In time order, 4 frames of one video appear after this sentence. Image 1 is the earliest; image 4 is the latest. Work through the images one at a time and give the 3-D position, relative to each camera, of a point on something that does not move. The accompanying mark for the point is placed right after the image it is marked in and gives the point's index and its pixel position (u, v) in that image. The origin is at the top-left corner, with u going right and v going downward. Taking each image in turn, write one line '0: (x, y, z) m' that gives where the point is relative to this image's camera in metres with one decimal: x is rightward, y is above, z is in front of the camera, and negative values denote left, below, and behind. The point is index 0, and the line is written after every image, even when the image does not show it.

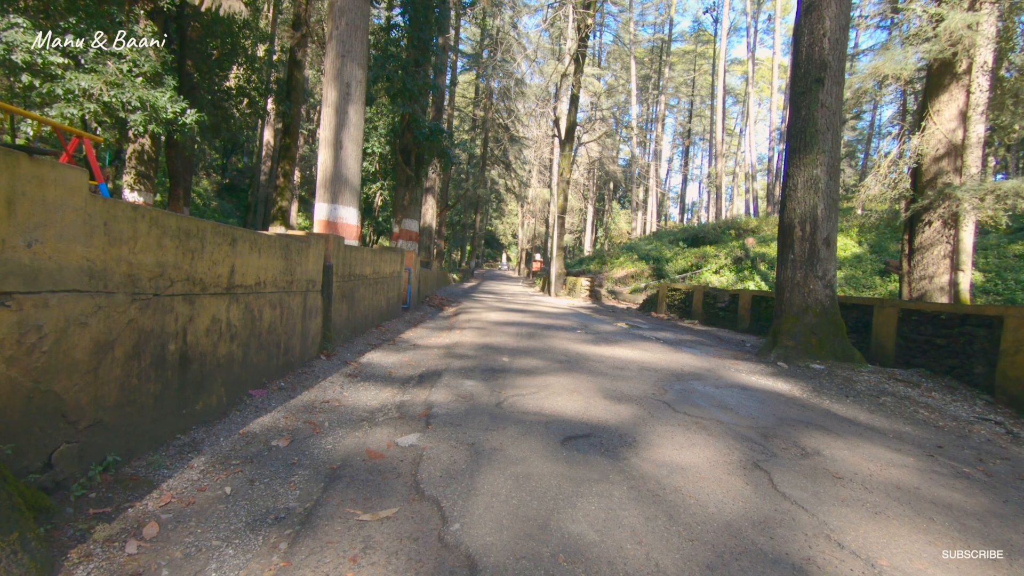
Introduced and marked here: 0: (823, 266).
0: (+5.1, +0.4, +8.8) m
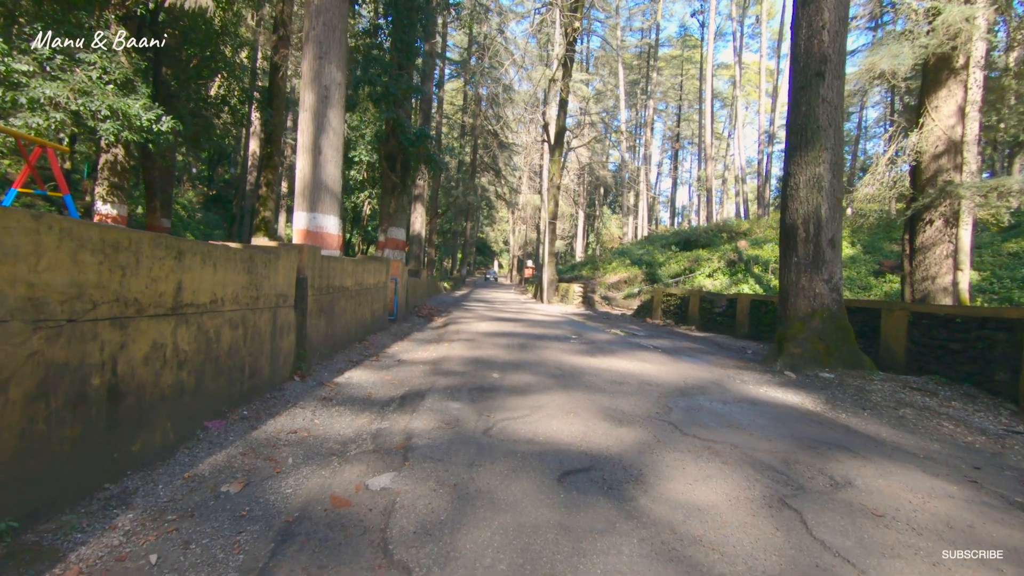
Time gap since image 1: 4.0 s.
0: (+5.0, +0.3, +8.3) m
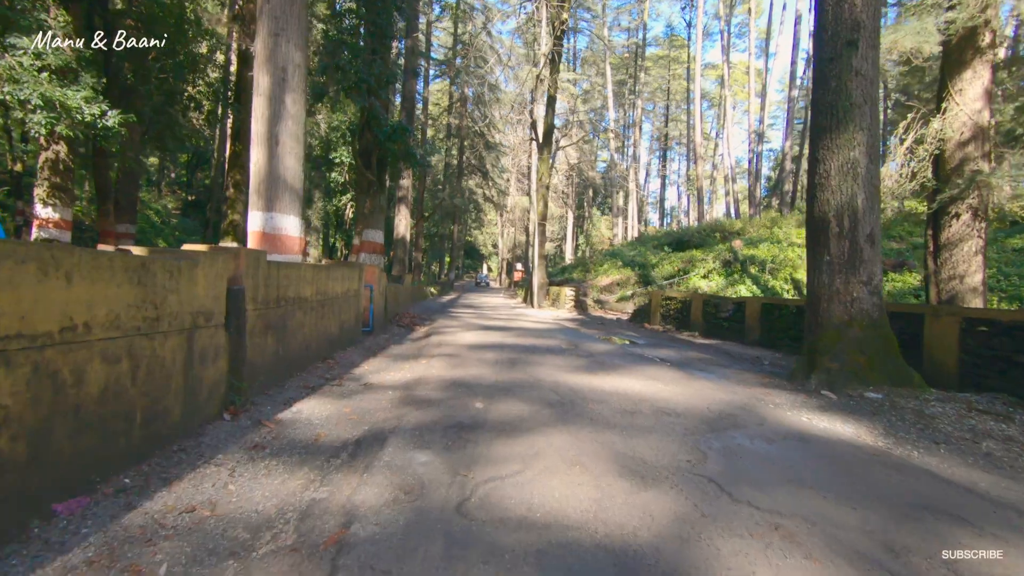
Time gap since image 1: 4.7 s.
0: (+4.8, +0.3, +7.2) m
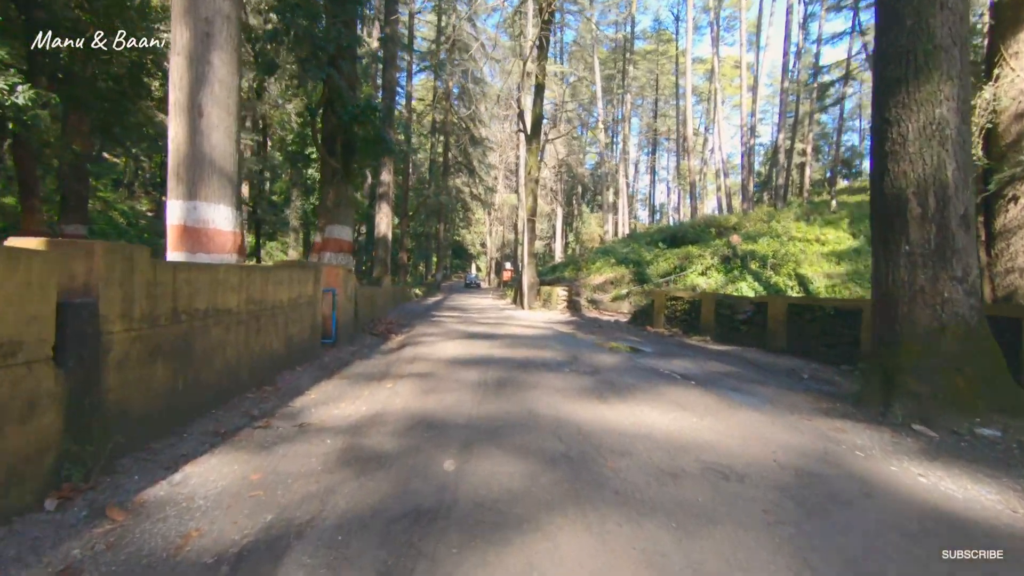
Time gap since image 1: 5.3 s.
0: (+4.6, +0.3, +5.5) m
